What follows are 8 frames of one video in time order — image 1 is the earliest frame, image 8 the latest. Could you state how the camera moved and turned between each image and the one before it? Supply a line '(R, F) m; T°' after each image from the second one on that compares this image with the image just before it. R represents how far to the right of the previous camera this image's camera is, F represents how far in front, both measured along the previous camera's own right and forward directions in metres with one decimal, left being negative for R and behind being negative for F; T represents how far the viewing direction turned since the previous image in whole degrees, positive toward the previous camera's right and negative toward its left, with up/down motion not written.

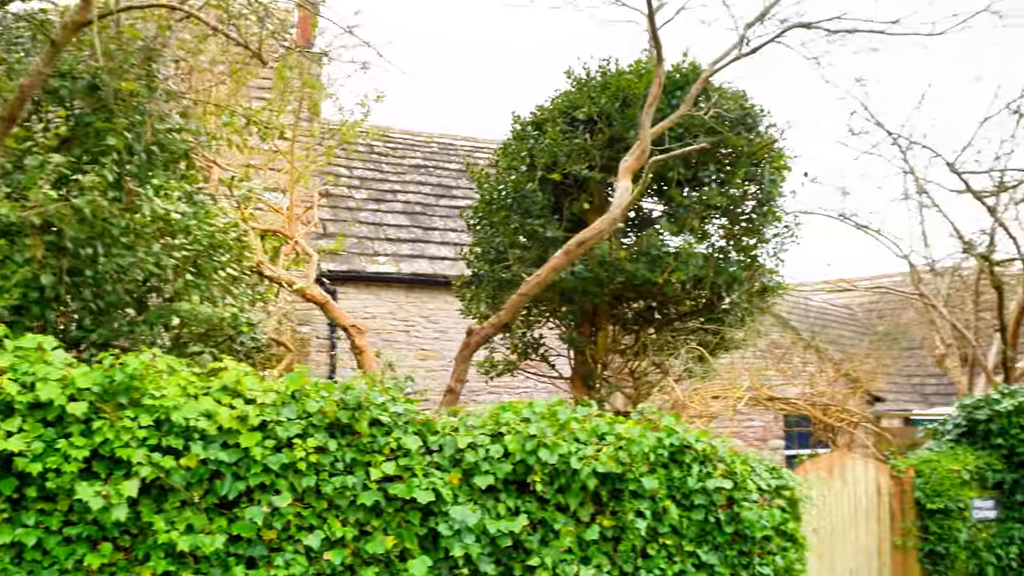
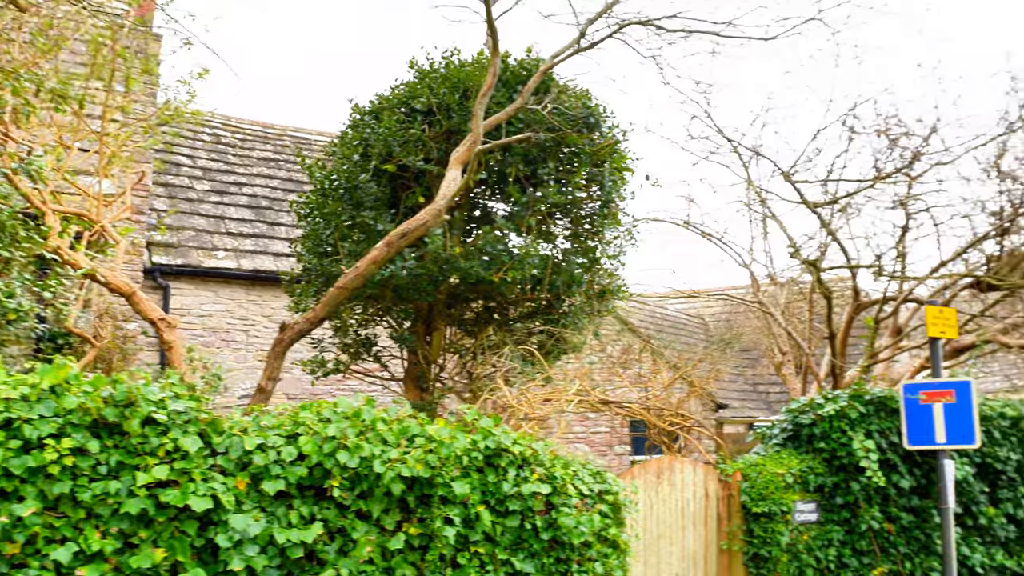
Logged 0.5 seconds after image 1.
(+0.3, +0.3) m; +8°
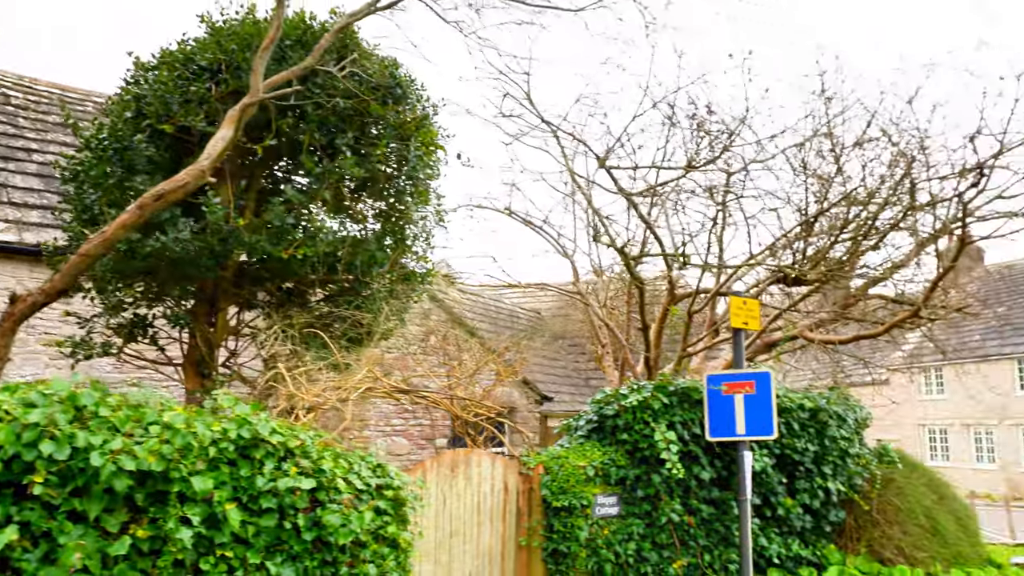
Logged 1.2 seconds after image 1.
(+0.4, +0.4) m; +9°
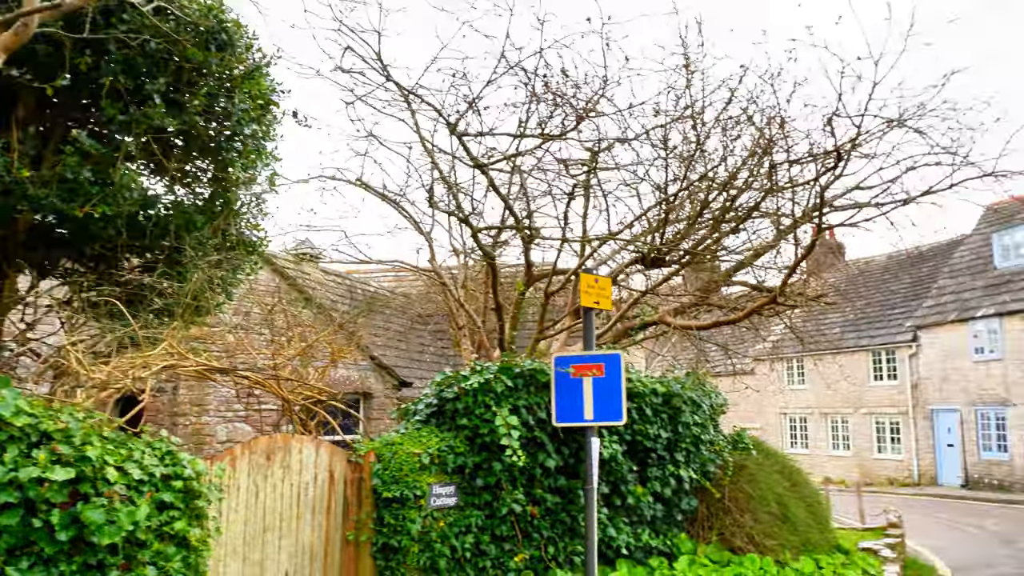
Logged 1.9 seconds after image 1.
(+0.3, +0.5) m; +7°
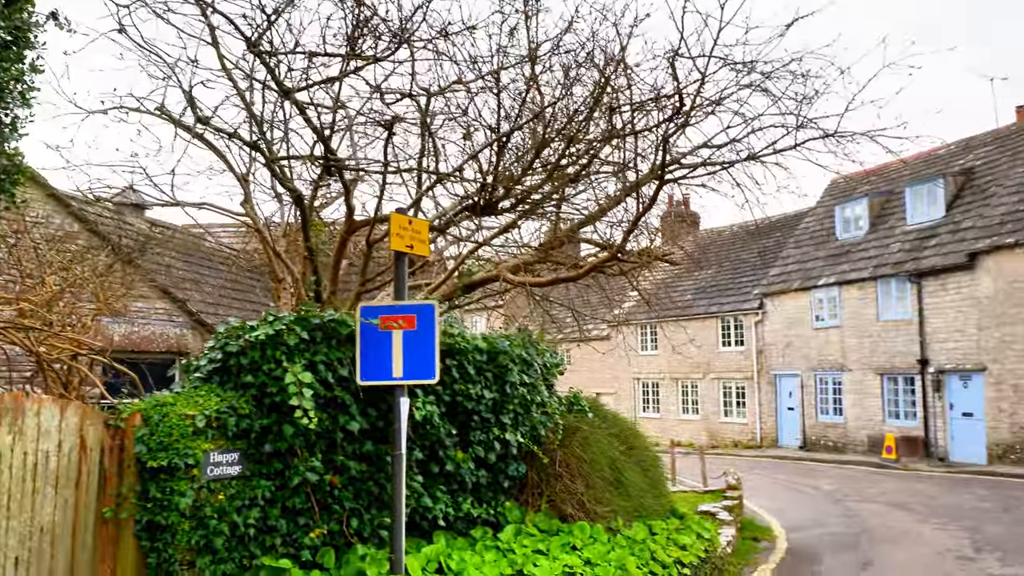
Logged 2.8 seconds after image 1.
(+0.4, +0.7) m; +8°
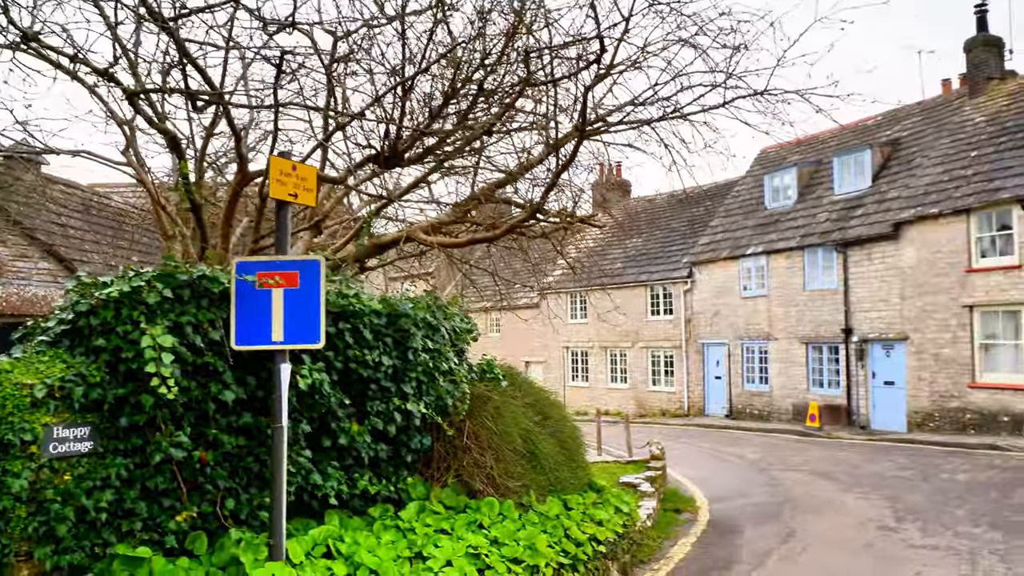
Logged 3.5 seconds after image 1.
(+0.2, +0.5) m; +4°
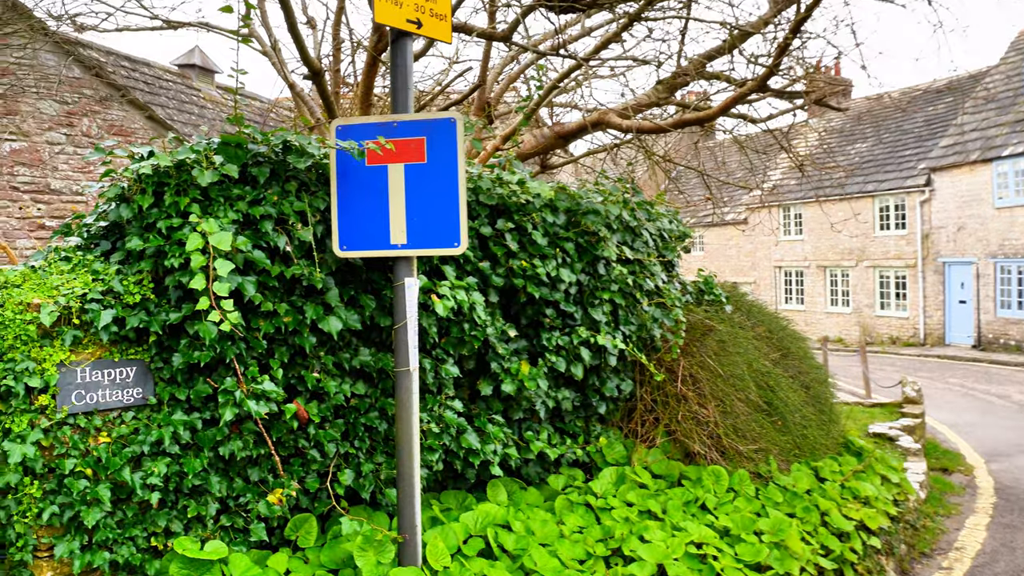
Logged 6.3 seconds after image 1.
(-0.2, +1.8) m; -12°
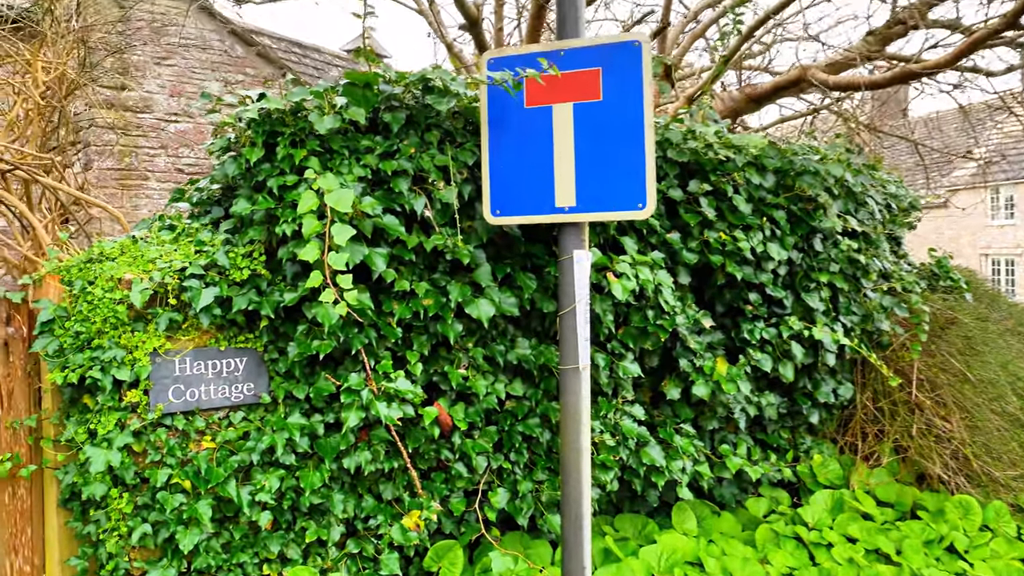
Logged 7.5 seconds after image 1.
(-0.1, +0.7) m; -10°
